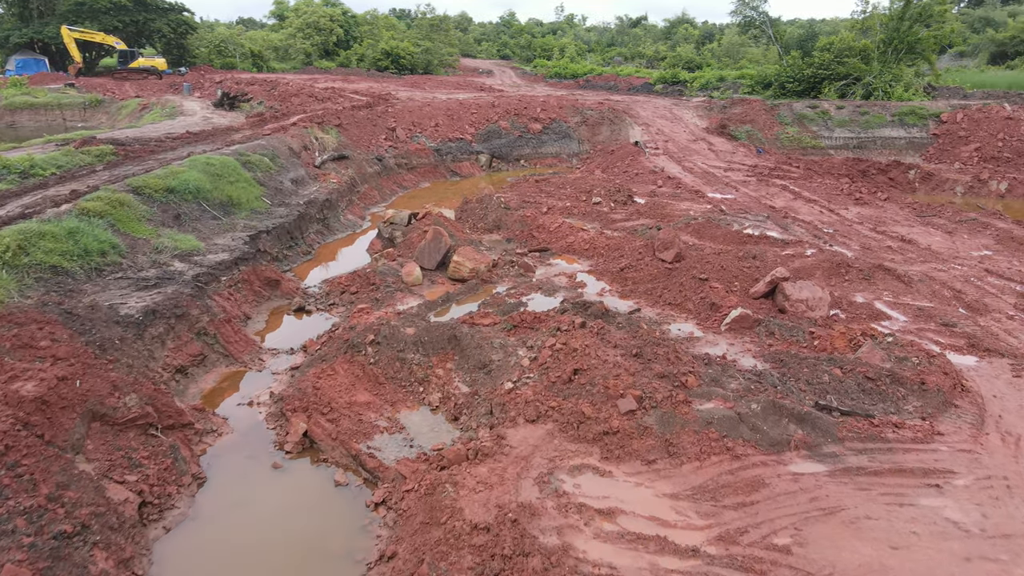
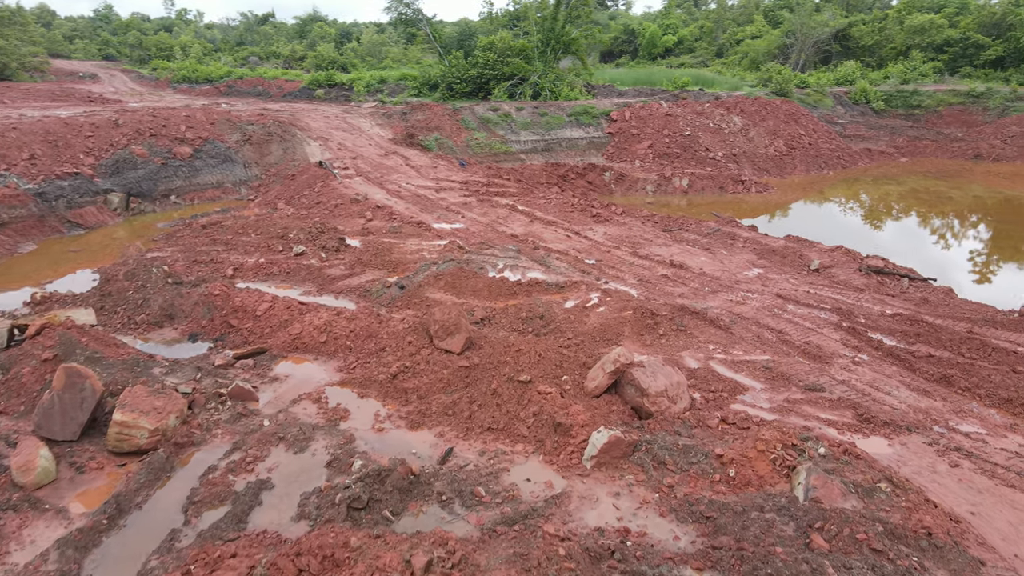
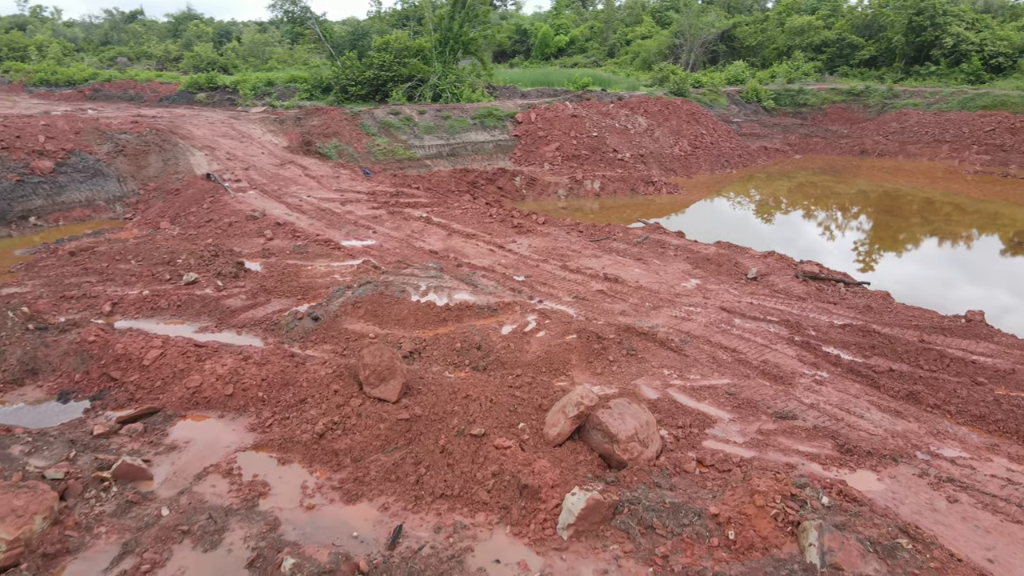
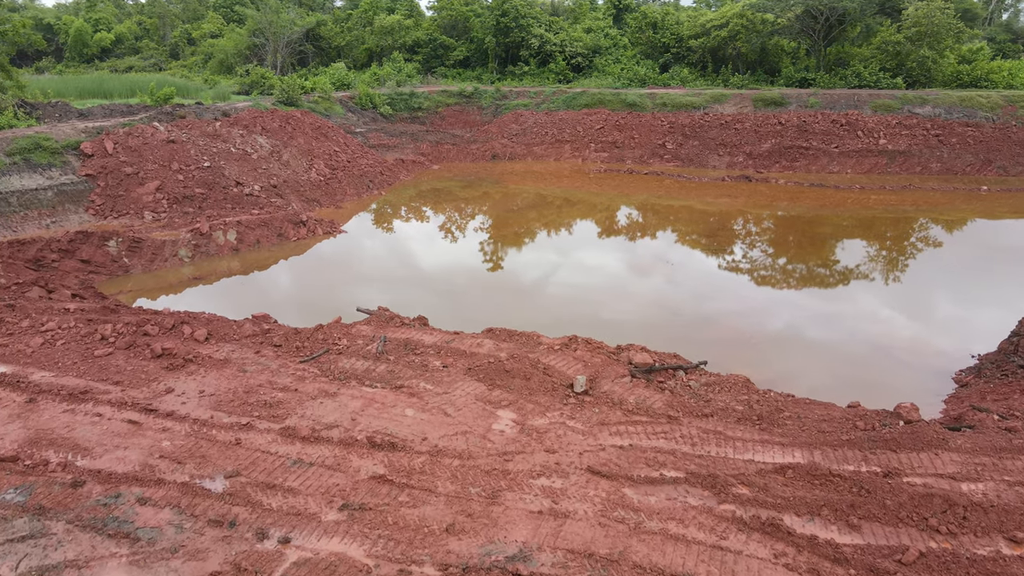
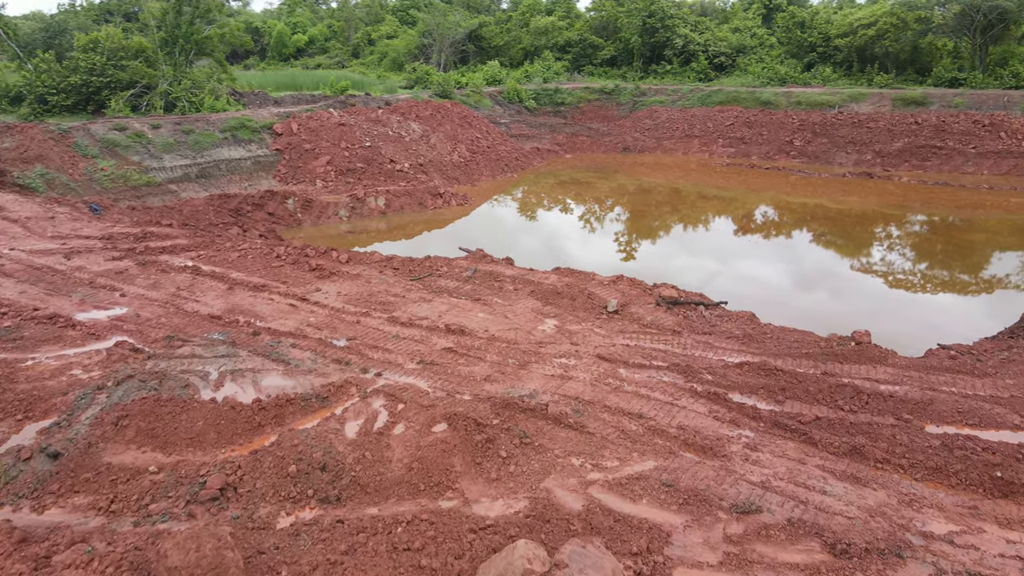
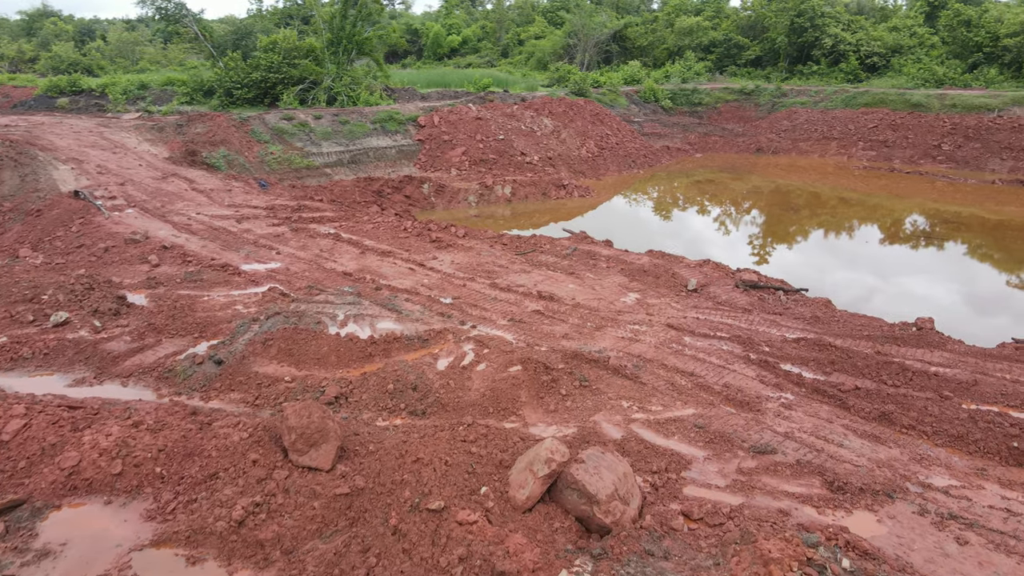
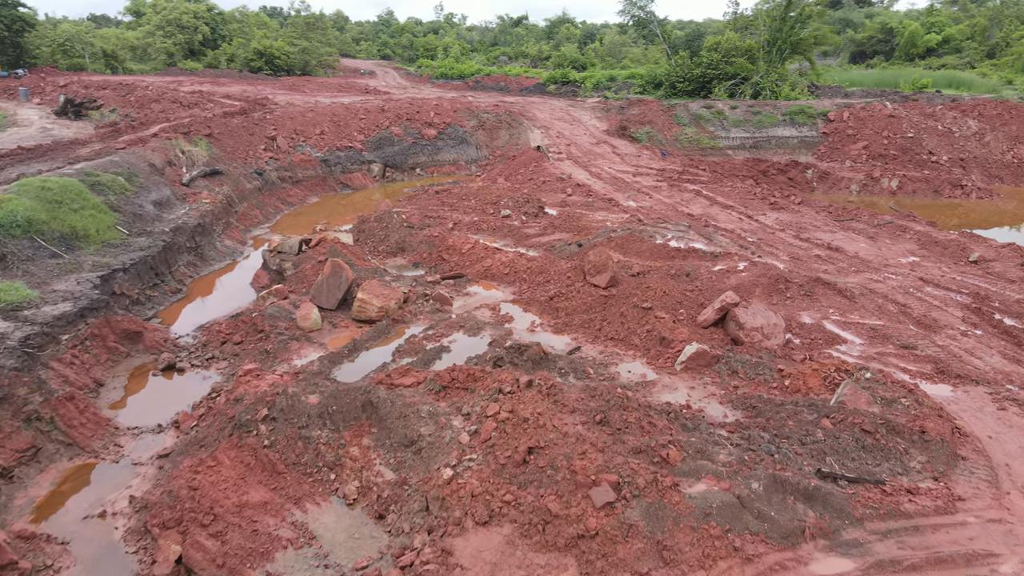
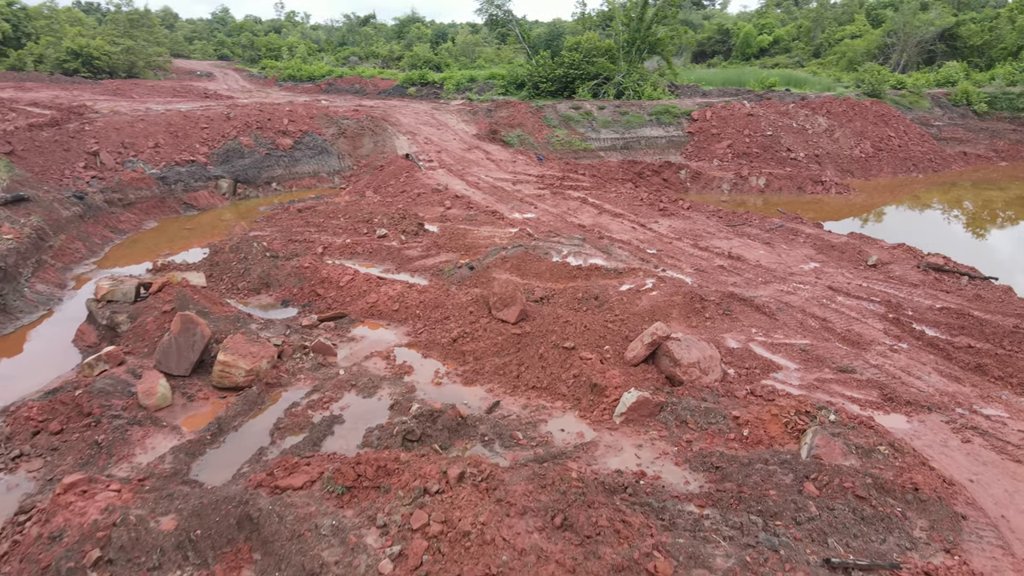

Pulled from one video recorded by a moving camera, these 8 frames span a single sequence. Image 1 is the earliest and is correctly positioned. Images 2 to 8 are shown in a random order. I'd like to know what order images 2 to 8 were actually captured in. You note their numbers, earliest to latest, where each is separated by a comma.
7, 8, 2, 3, 6, 5, 4
